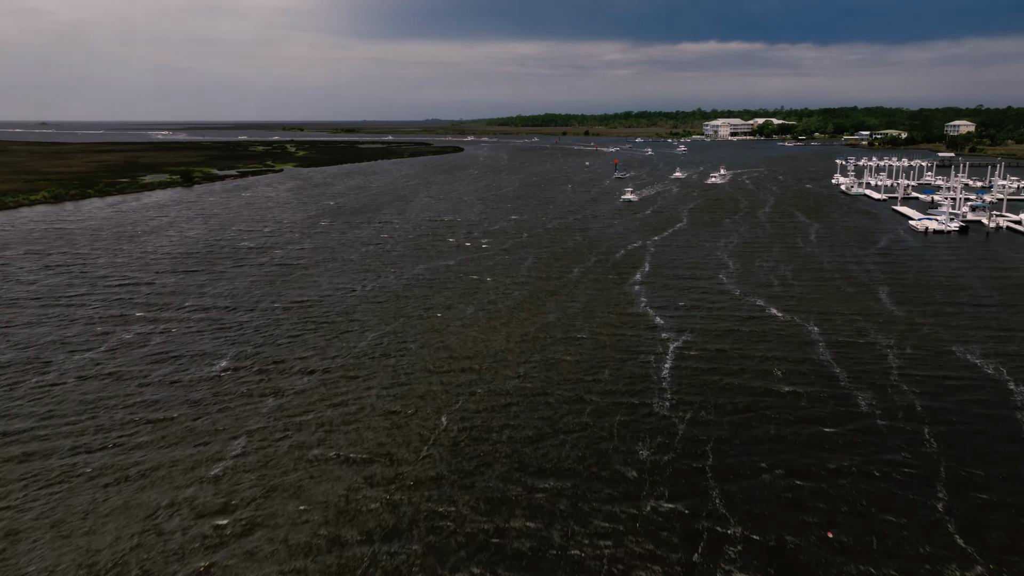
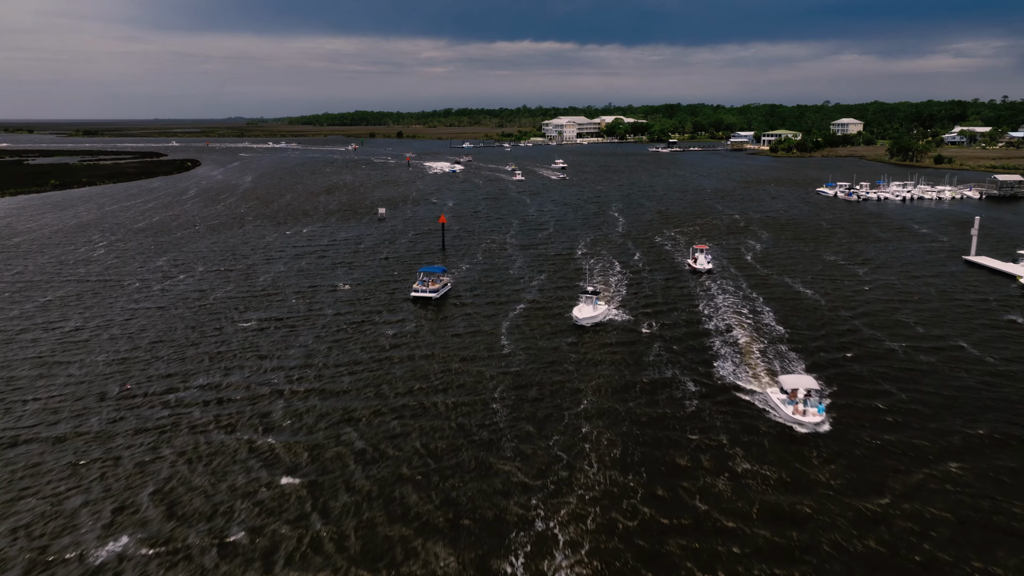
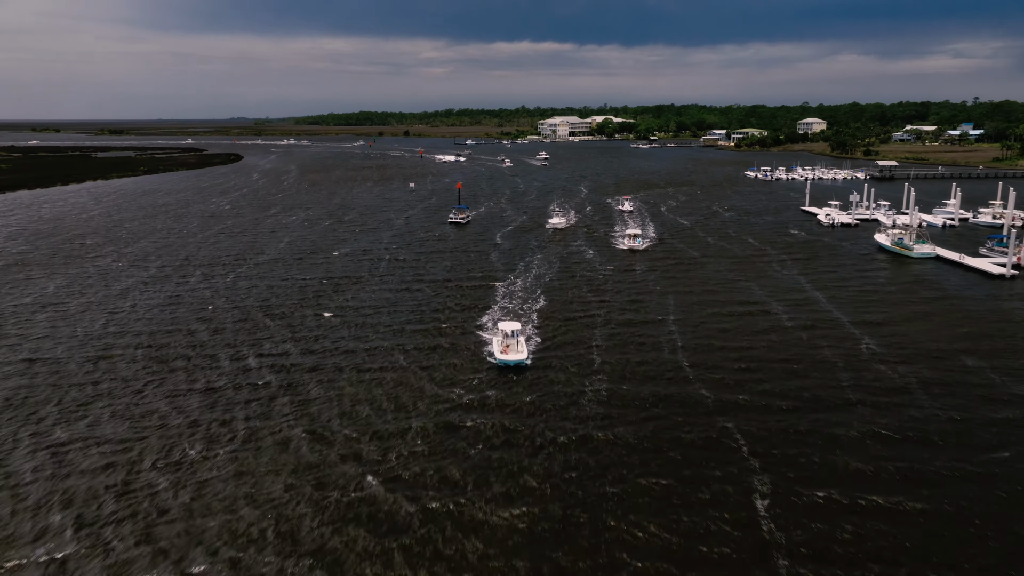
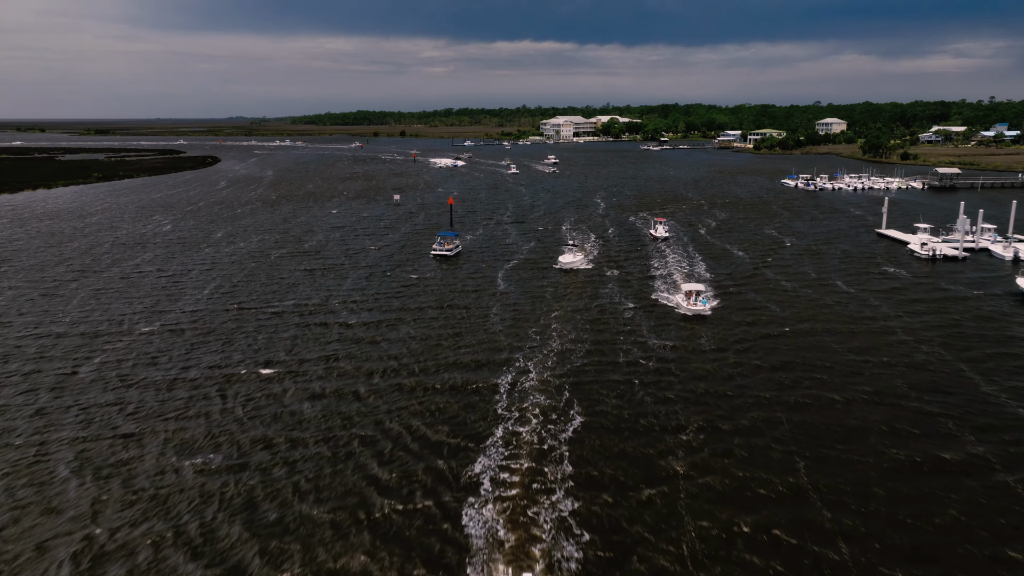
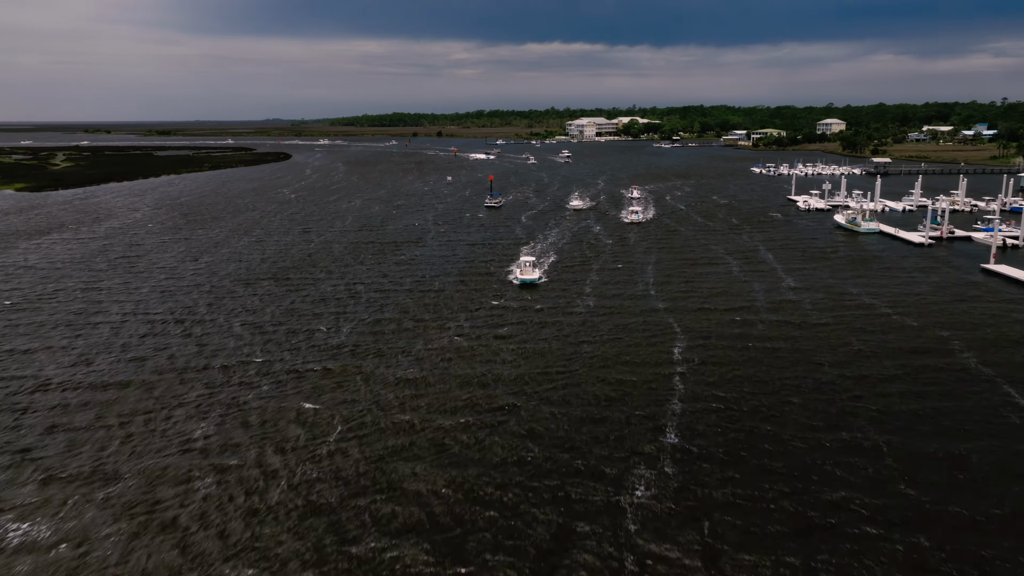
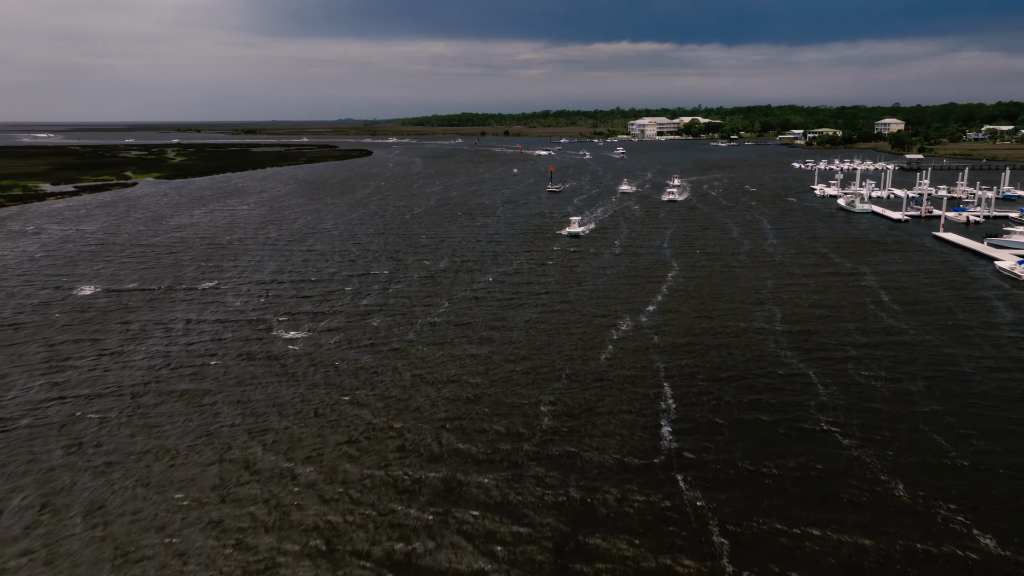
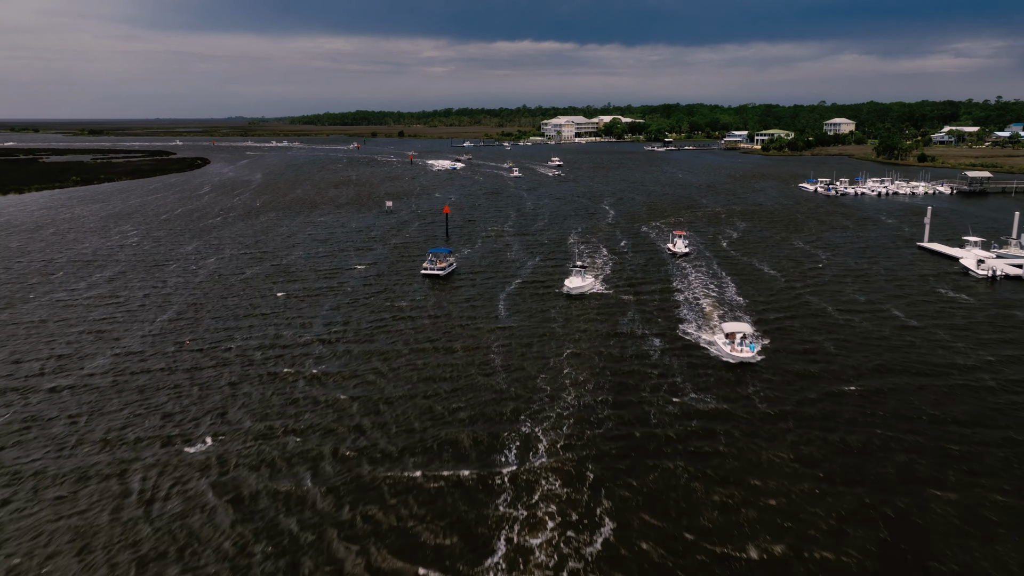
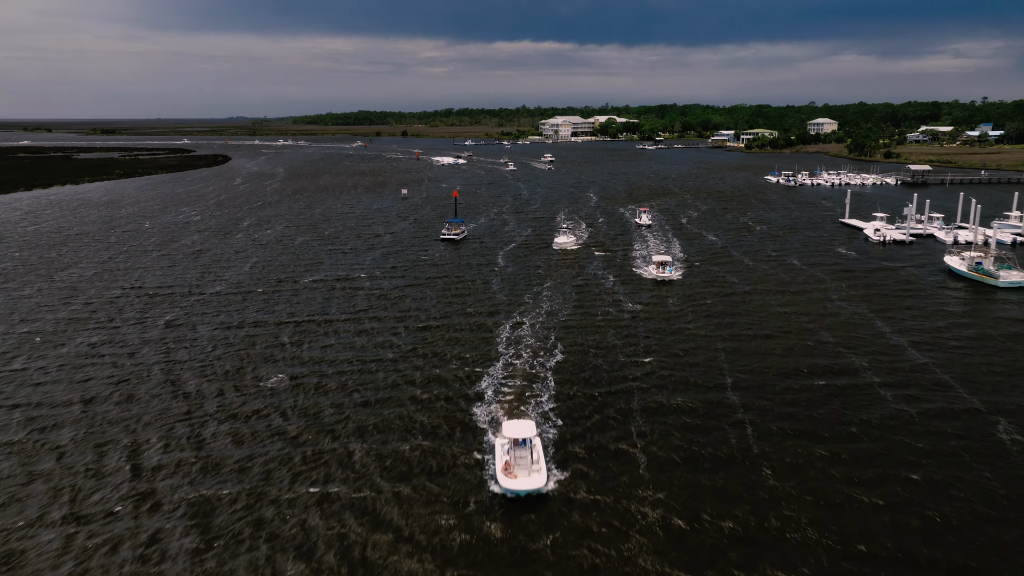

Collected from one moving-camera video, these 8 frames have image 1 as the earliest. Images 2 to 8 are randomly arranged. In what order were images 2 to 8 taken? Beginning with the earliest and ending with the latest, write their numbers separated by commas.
6, 5, 3, 8, 4, 7, 2
